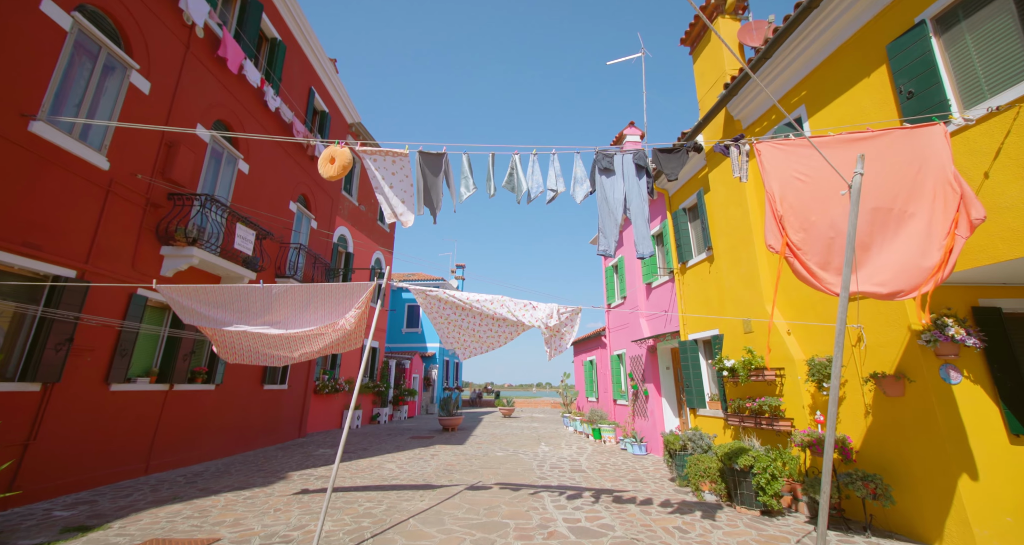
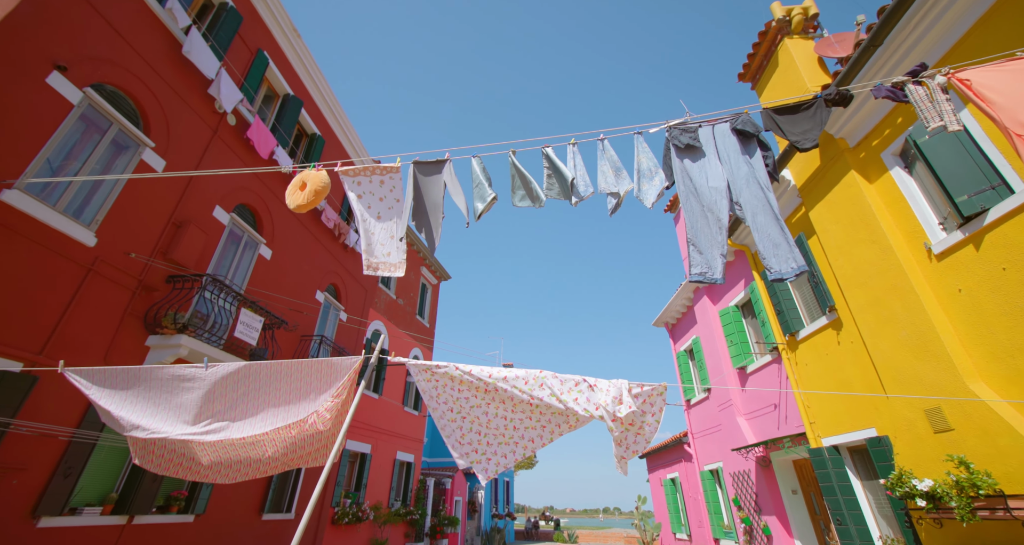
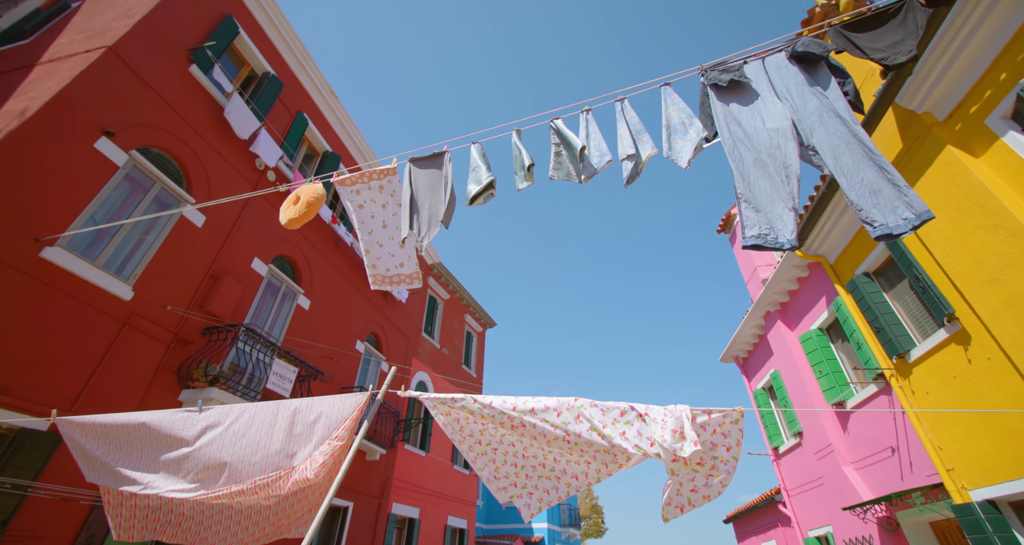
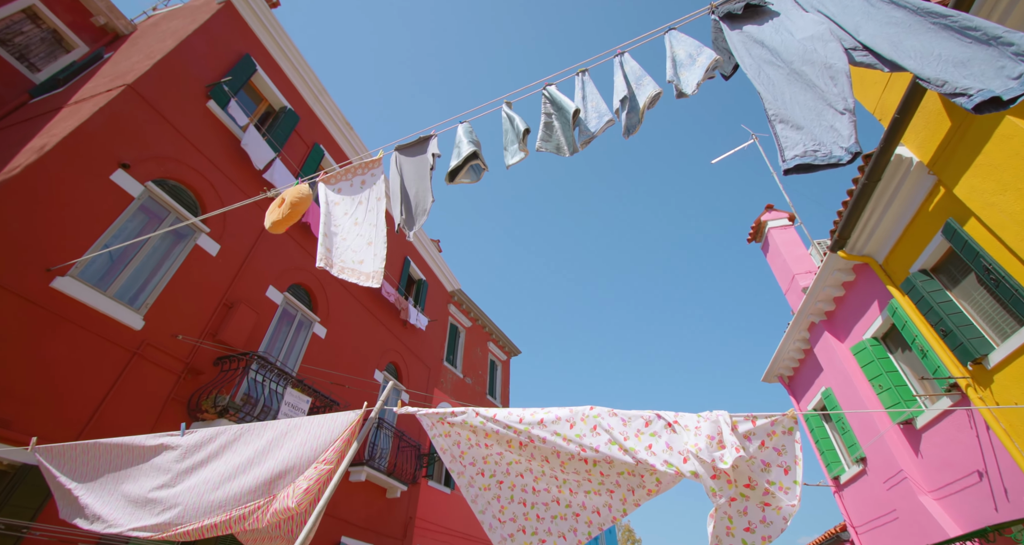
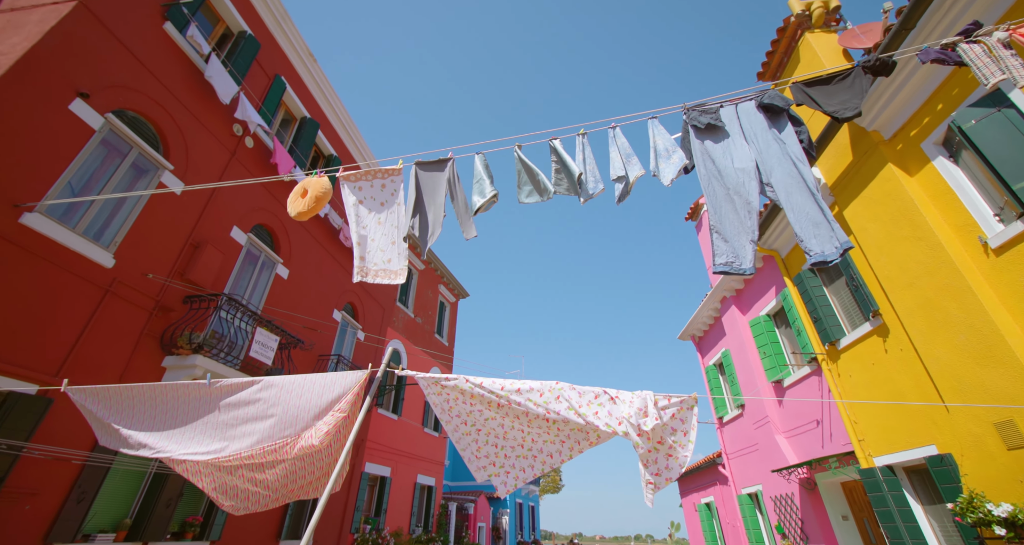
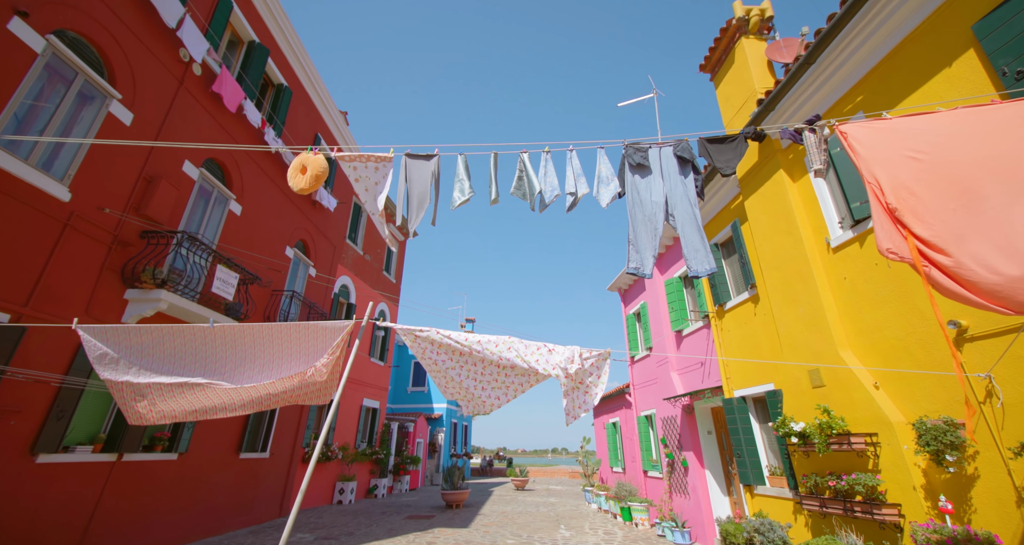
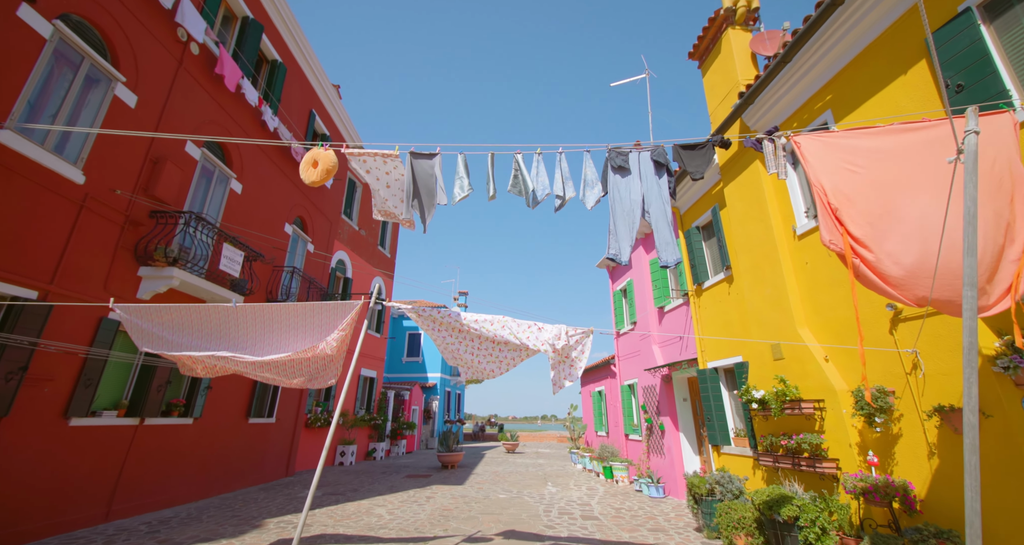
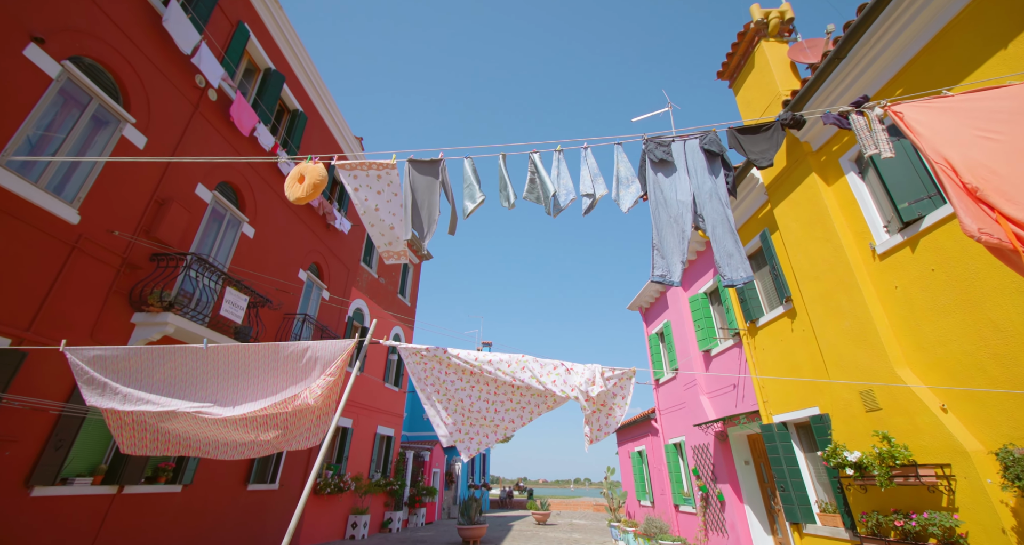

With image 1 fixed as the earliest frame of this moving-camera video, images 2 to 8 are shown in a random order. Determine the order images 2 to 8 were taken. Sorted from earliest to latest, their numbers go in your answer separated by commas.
7, 6, 8, 2, 5, 3, 4
